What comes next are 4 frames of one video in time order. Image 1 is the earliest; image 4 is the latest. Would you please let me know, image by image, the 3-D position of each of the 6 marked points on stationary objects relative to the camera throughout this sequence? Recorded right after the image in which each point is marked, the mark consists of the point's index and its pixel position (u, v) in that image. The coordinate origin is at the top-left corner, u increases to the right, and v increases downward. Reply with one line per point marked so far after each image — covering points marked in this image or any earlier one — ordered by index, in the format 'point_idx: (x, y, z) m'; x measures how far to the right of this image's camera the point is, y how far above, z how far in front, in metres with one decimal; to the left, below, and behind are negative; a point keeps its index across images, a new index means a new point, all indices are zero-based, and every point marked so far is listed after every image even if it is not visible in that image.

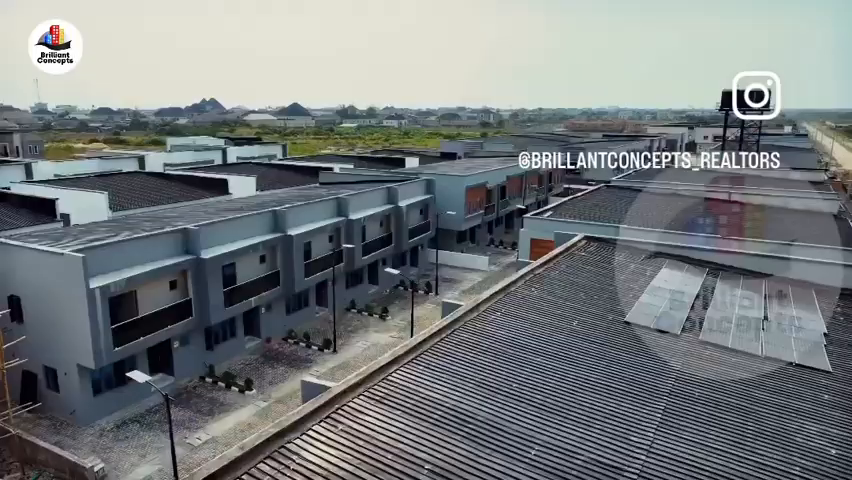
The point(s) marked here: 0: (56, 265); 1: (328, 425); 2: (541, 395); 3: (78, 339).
0: (-11.3, -0.8, +19.0) m
1: (-1.4, -2.7, +9.0) m
2: (+1.9, -2.6, +10.3) m
3: (-10.8, -3.0, +19.1) m
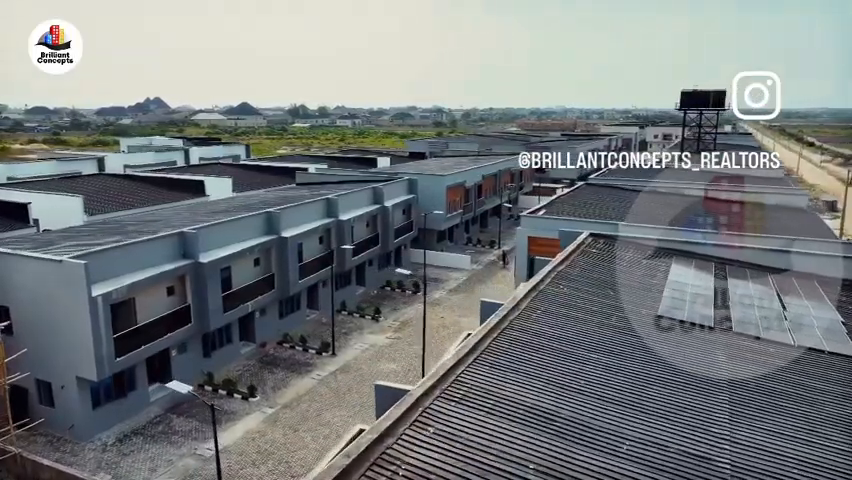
0: (-10.8, -1.0, +18.0) m
1: (-0.1, -2.7, +8.9) m
2: (+3.1, -2.6, +10.4) m
3: (-10.2, -3.2, +18.2) m
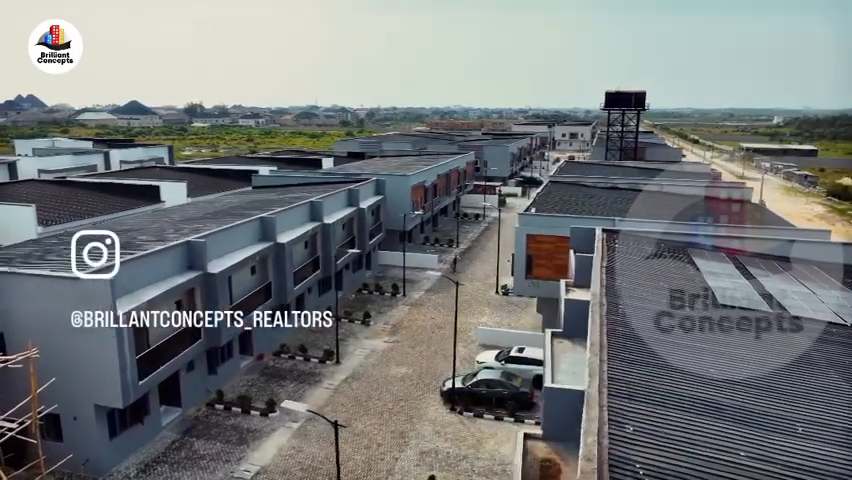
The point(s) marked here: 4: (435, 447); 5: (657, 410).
0: (-9.3, -1.4, +16.2) m
1: (+2.8, -2.7, +9.0) m
2: (+5.8, -2.5, +11.0) m
3: (-8.7, -3.6, +16.5) m
4: (+0.3, -6.3, +18.7) m
5: (+3.6, -2.7, +9.6) m
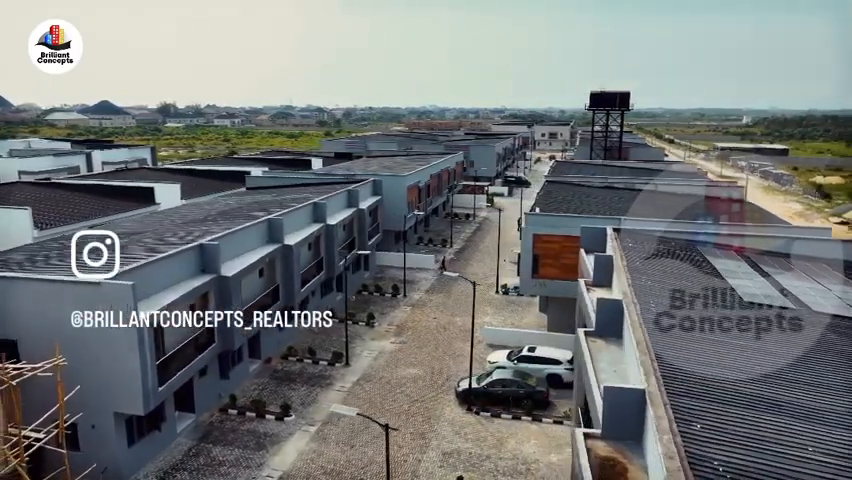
0: (-8.5, -1.5, +15.8) m
1: (+3.9, -2.7, +9.1) m
2: (+6.7, -2.5, +11.3) m
3: (-8.0, -3.7, +16.1) m
4: (+0.9, -6.3, +18.7) m
5: (+4.6, -2.6, +9.7) m
